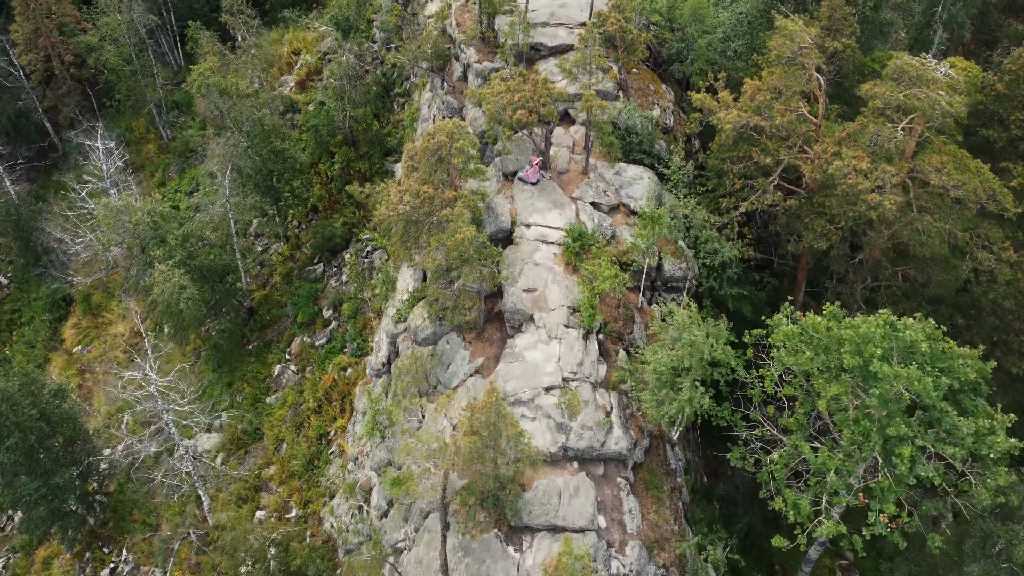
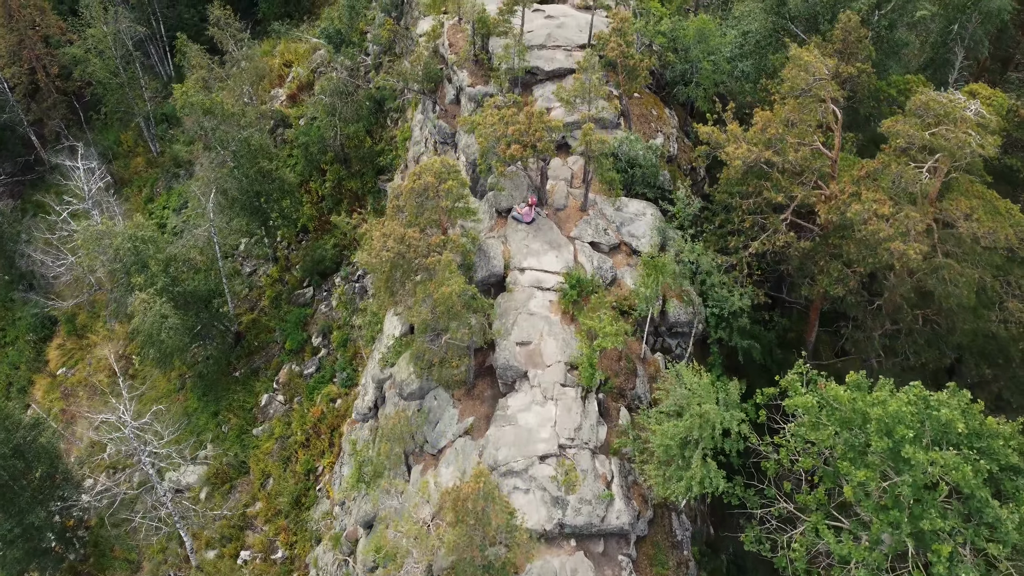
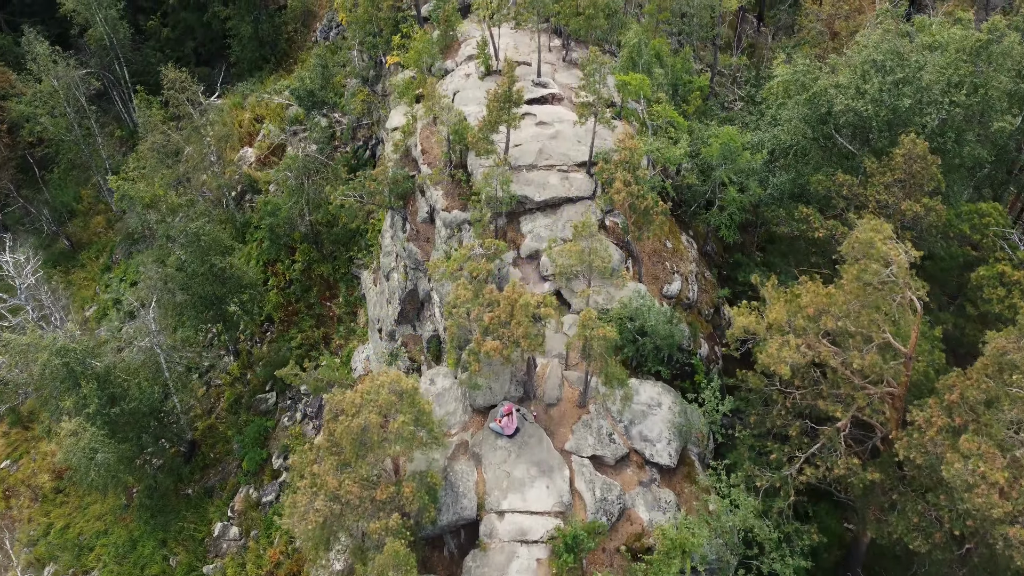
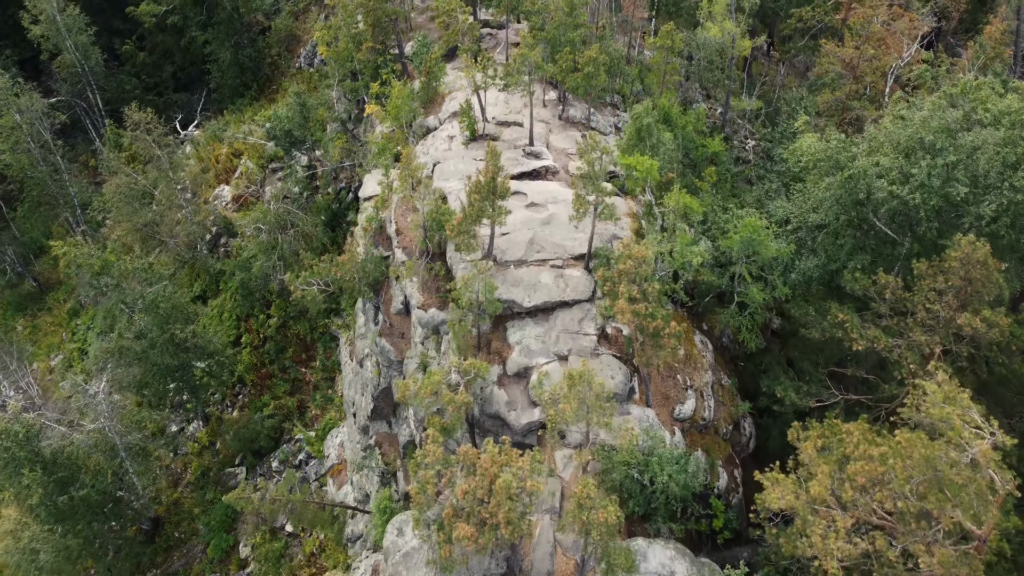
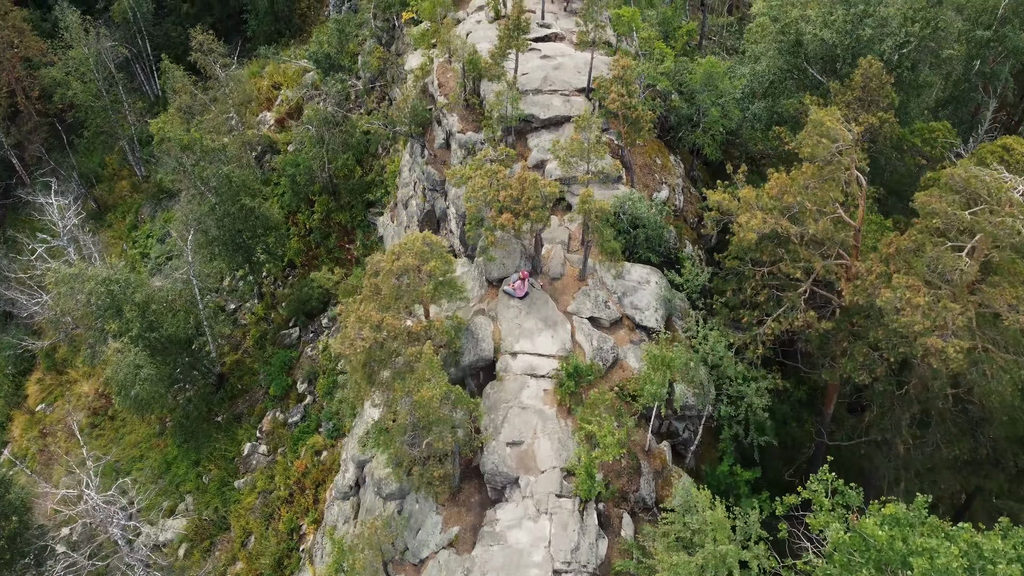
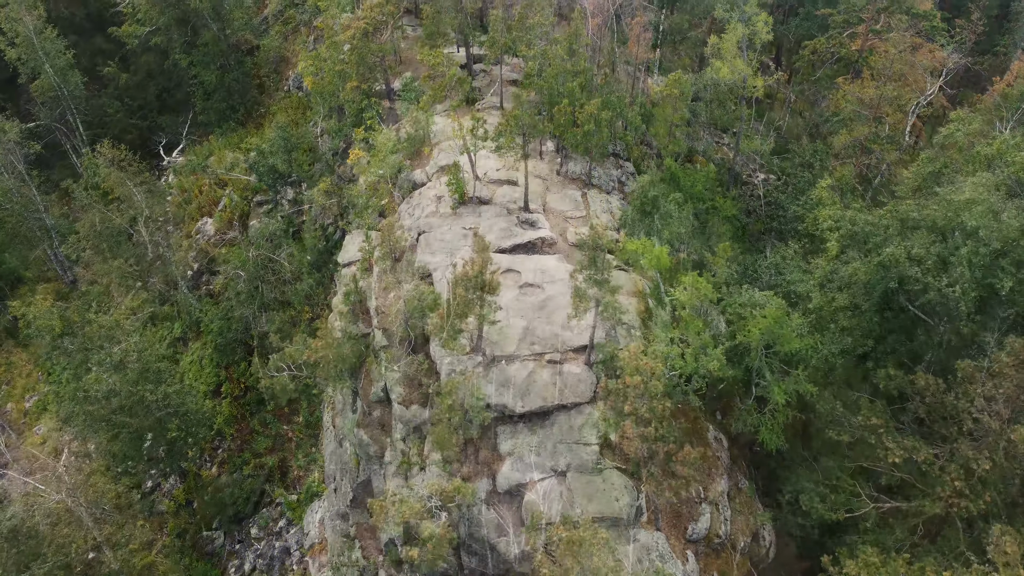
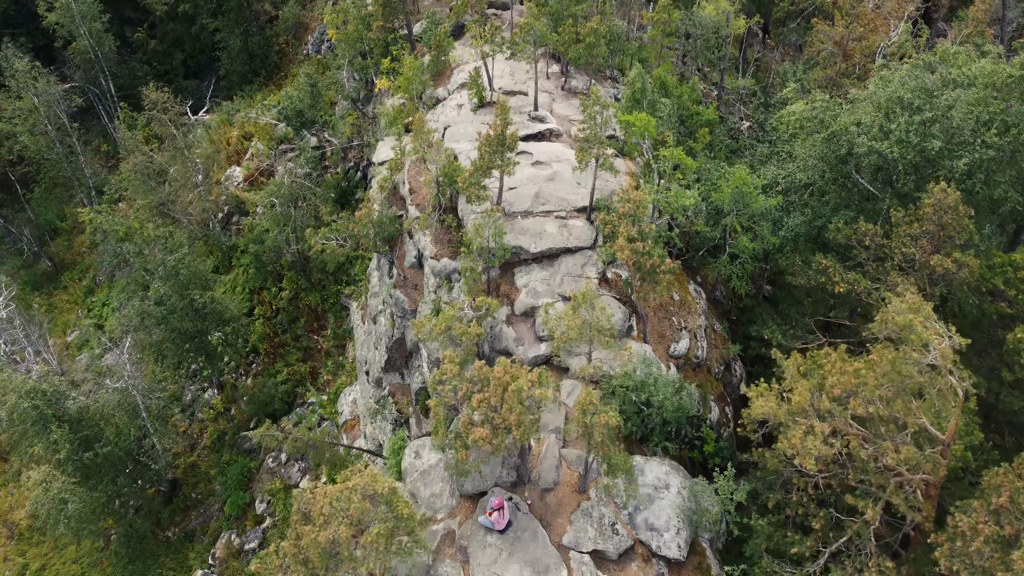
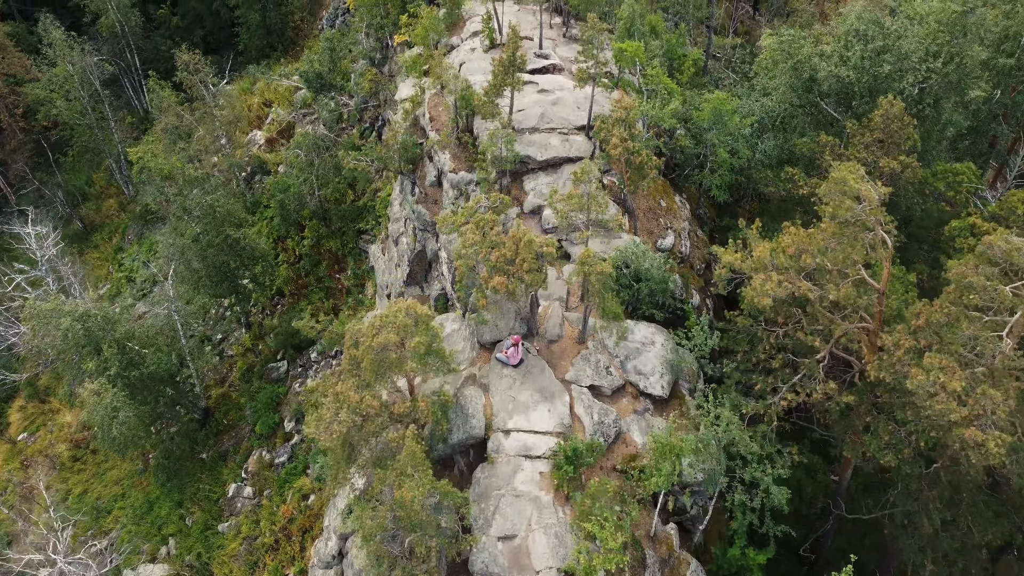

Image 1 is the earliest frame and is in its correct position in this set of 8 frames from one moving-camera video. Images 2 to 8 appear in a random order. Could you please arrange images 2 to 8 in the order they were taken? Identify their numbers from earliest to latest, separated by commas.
2, 5, 8, 3, 7, 4, 6
